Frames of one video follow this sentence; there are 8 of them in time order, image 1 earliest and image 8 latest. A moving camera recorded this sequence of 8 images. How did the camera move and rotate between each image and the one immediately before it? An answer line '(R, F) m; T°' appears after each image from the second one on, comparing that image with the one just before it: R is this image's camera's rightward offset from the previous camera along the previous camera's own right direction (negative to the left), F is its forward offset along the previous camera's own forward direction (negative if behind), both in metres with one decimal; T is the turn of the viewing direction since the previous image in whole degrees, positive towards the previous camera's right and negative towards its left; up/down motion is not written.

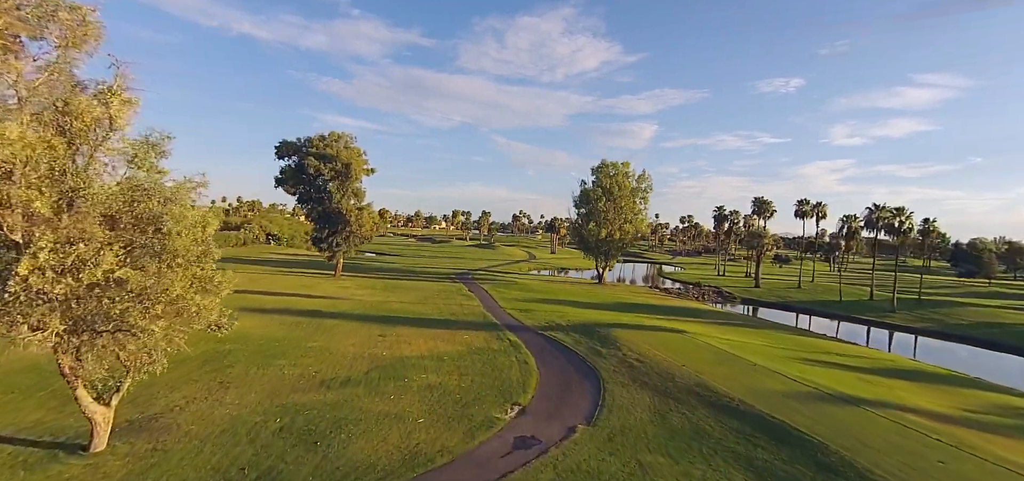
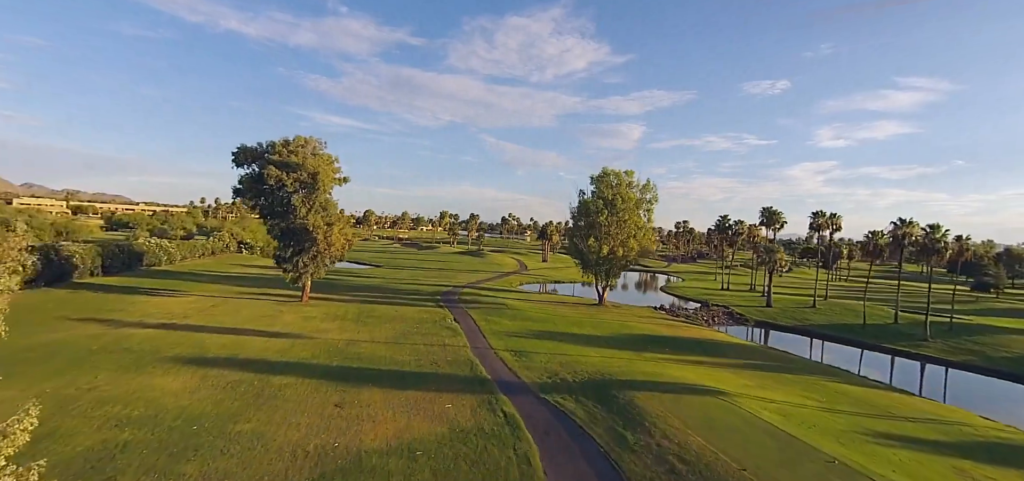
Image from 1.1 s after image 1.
(-0.3, +5.3) m; +1°
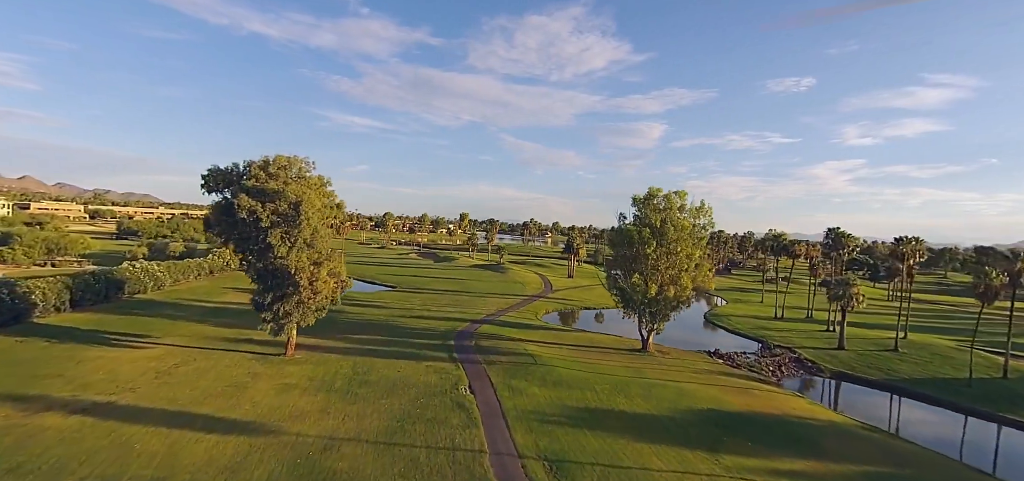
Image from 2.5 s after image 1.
(-0.8, +7.8) m; -2°
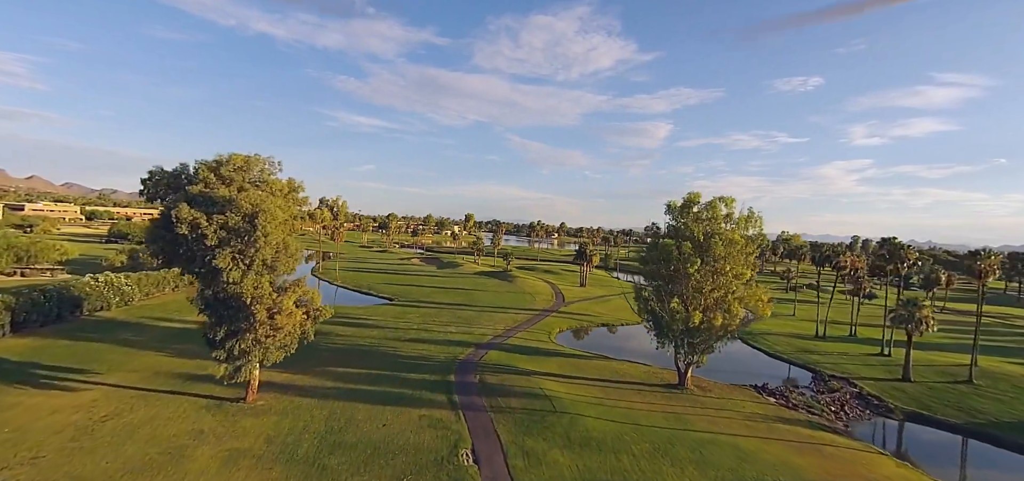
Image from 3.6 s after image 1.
(-0.5, +6.5) m; -1°
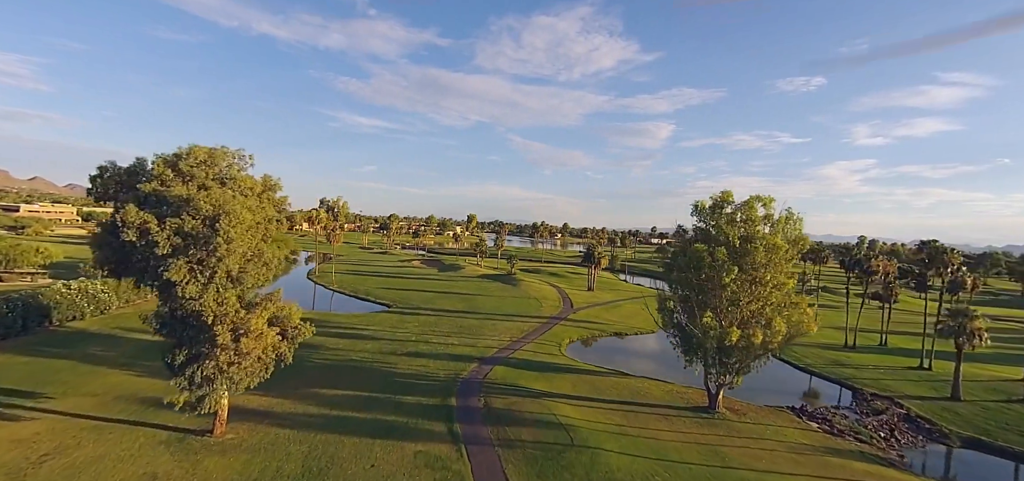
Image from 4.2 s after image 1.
(-0.5, +3.9) m; 0°
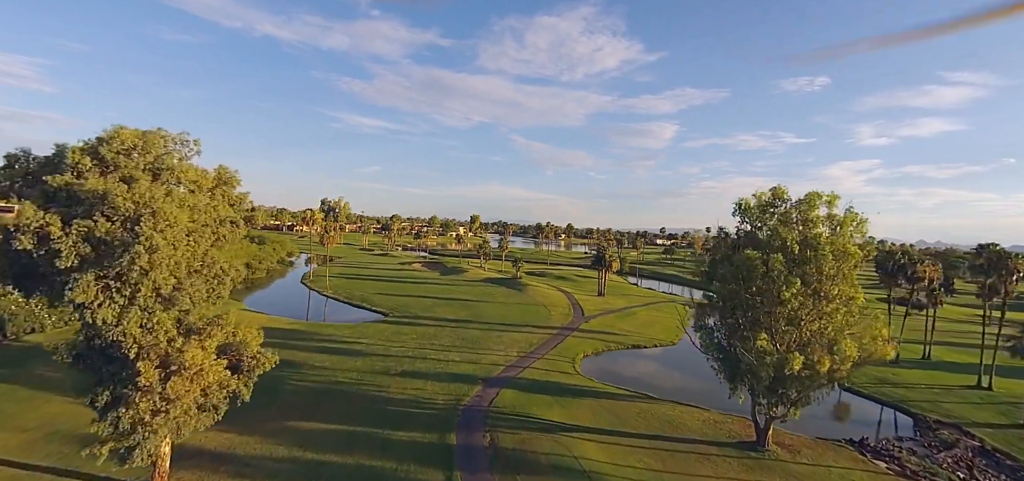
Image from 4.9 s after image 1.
(-0.5, +4.8) m; 0°
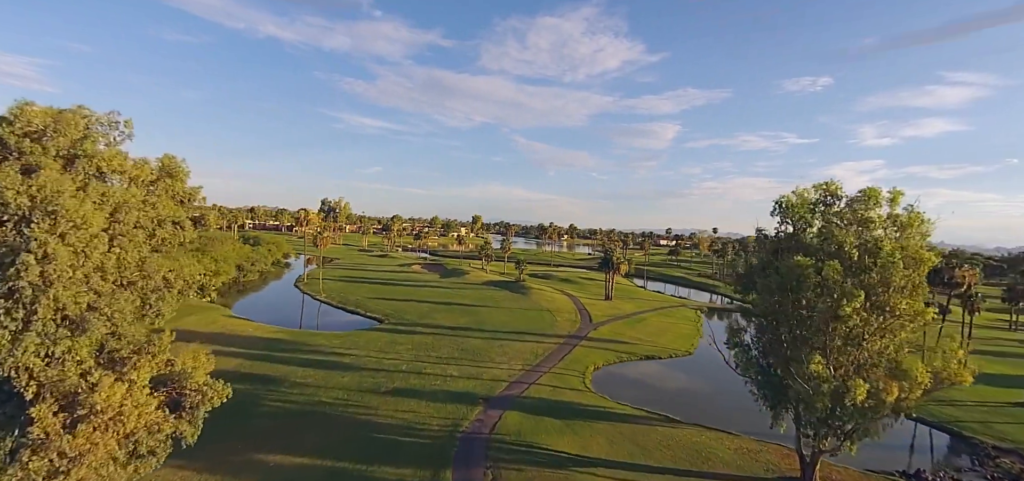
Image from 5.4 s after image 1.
(-0.2, +3.6) m; 0°
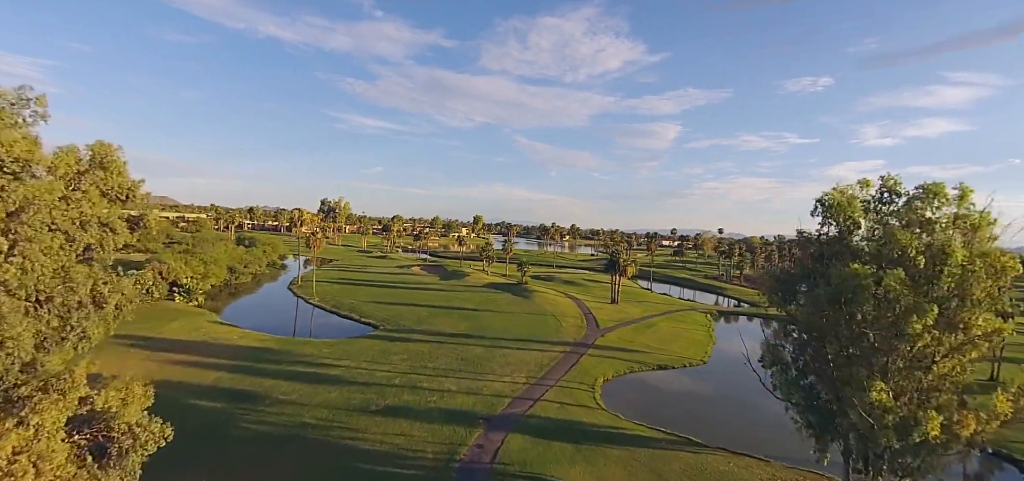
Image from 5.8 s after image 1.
(-0.2, +2.9) m; 0°
